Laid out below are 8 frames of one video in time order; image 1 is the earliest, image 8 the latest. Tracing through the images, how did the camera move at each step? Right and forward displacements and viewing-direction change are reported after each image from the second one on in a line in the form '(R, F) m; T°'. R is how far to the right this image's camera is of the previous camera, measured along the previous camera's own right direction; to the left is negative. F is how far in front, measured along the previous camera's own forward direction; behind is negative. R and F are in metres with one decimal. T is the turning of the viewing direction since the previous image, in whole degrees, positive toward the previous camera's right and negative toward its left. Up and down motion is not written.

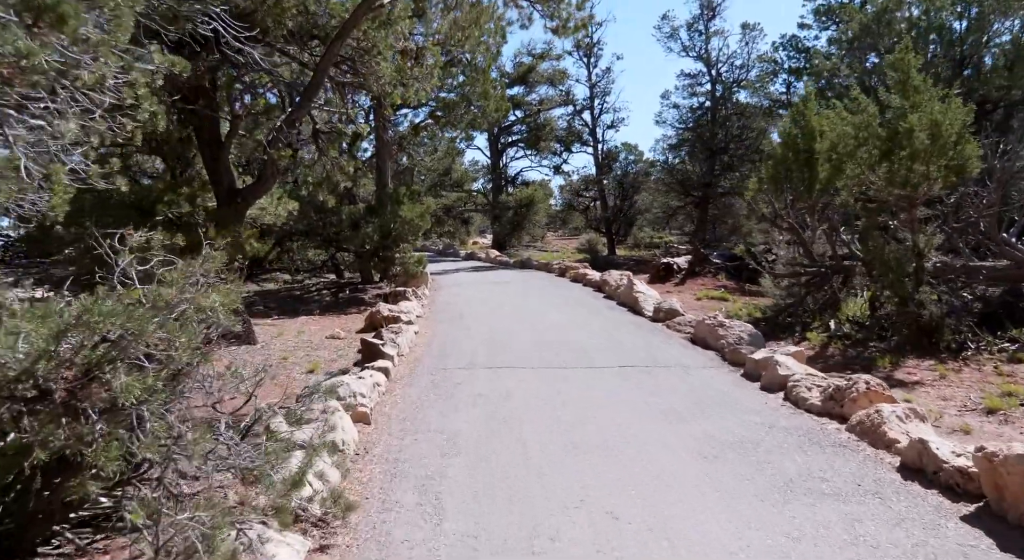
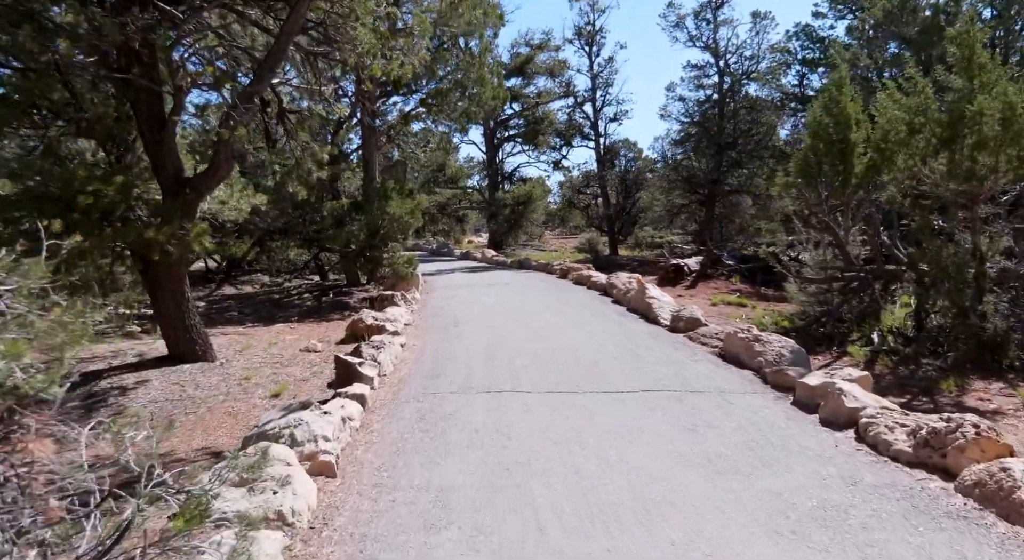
(-0.1, +1.3) m; 0°
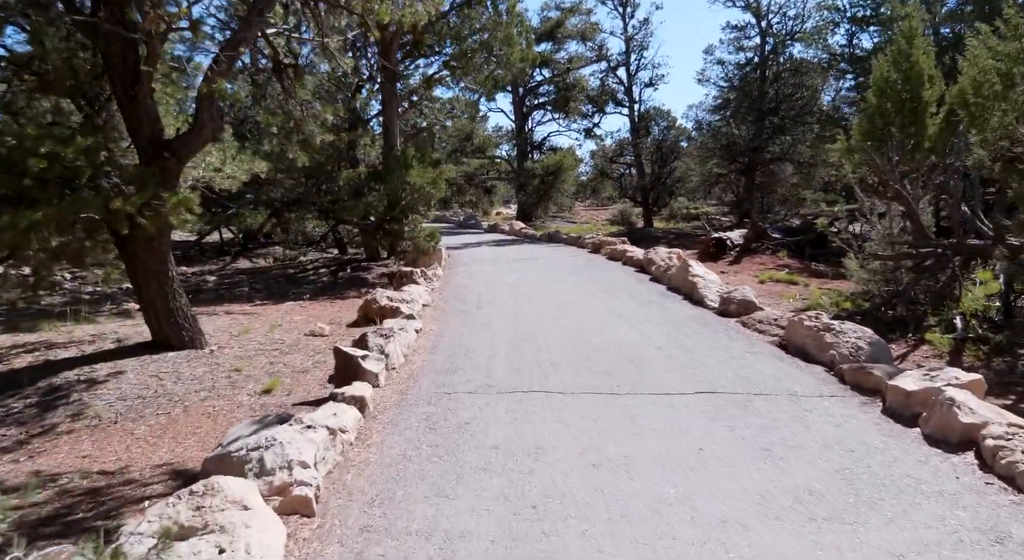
(0.0, +1.1) m; -2°
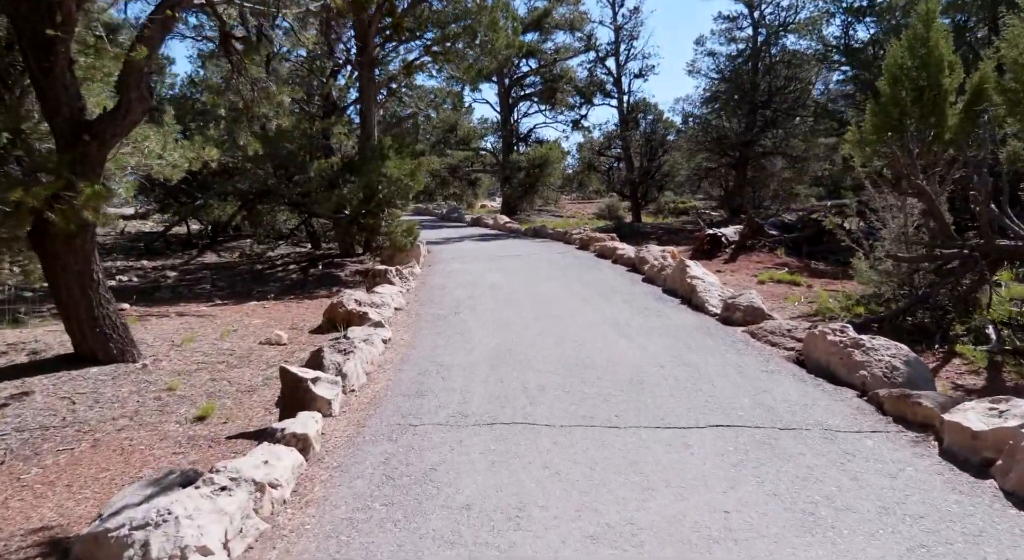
(0.0, +1.0) m; +1°
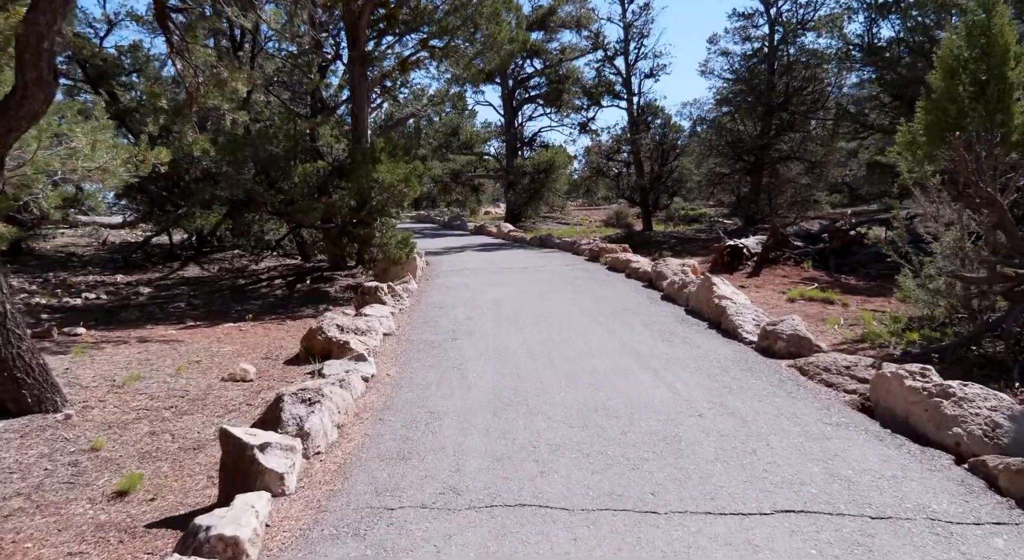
(0.0, +1.1) m; 0°
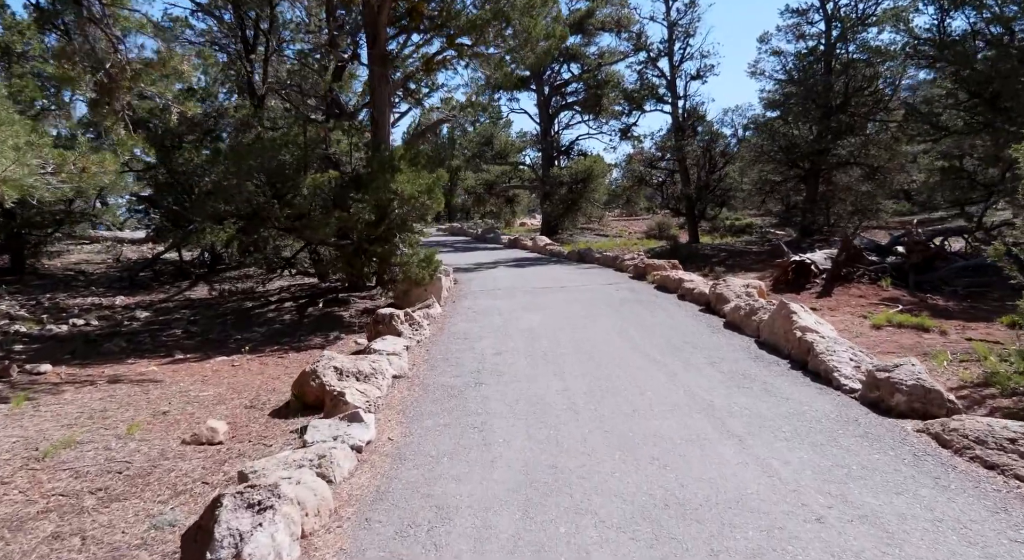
(0.0, +1.5) m; -3°
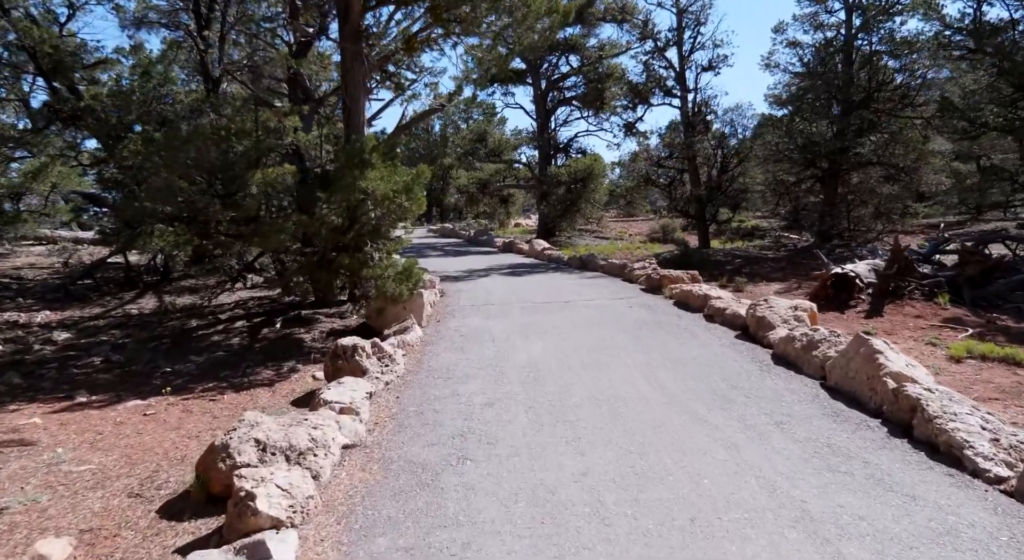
(0.0, +1.9) m; +1°
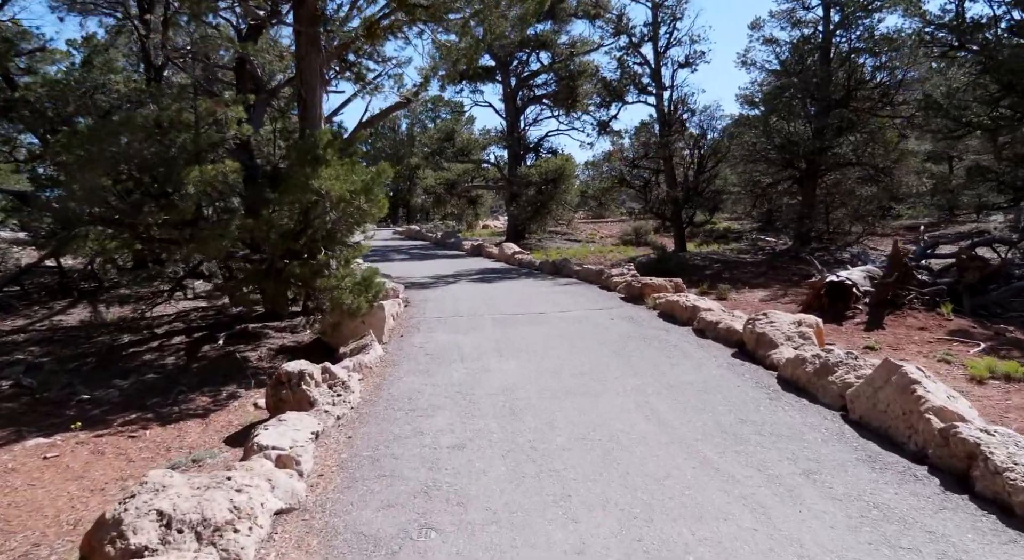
(0.0, +1.0) m; +3°
